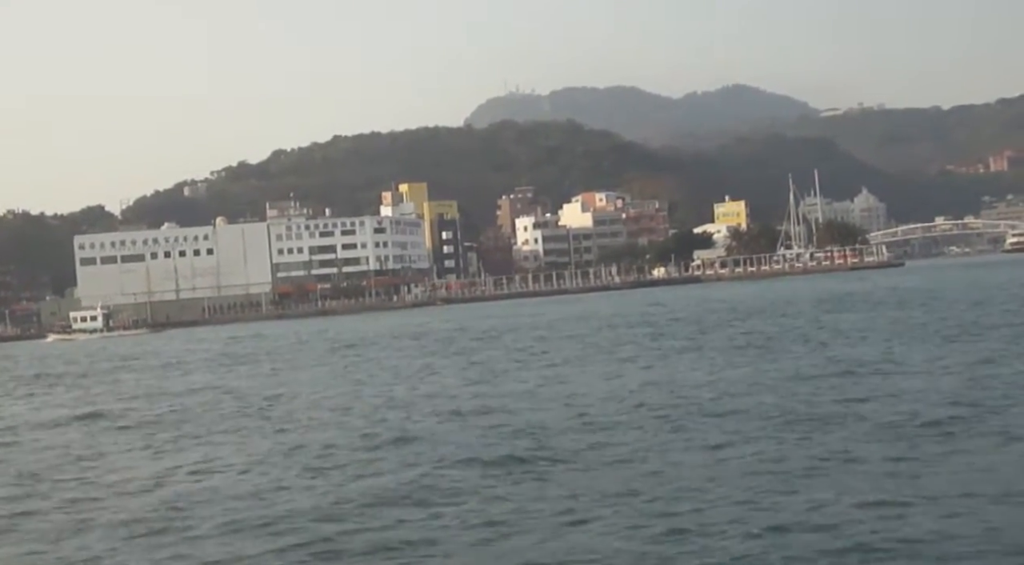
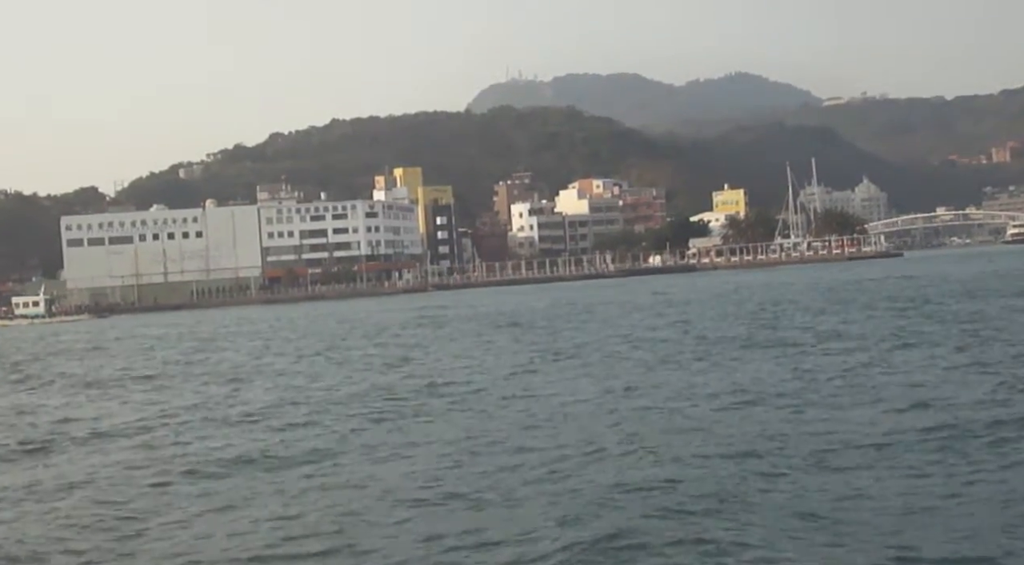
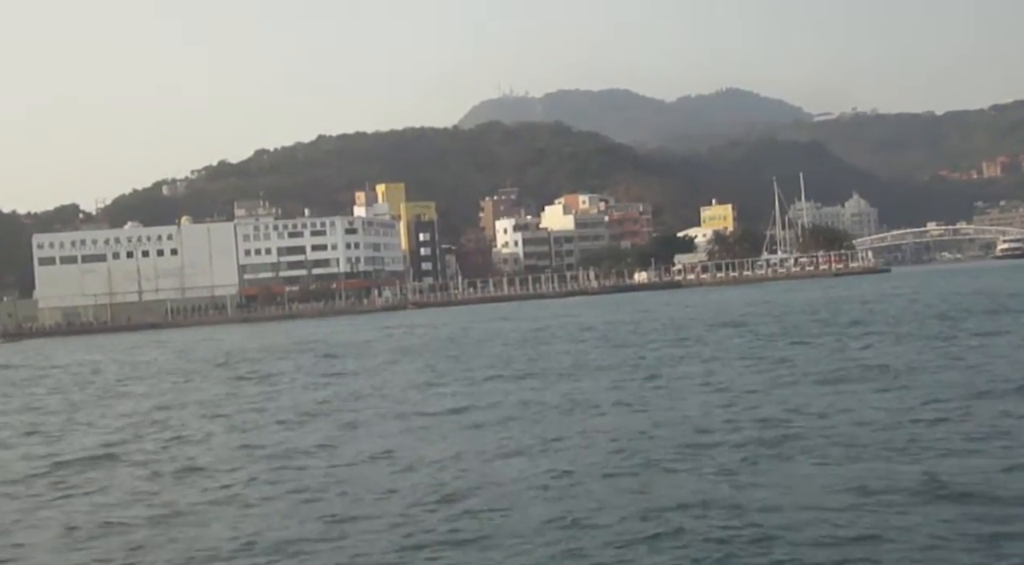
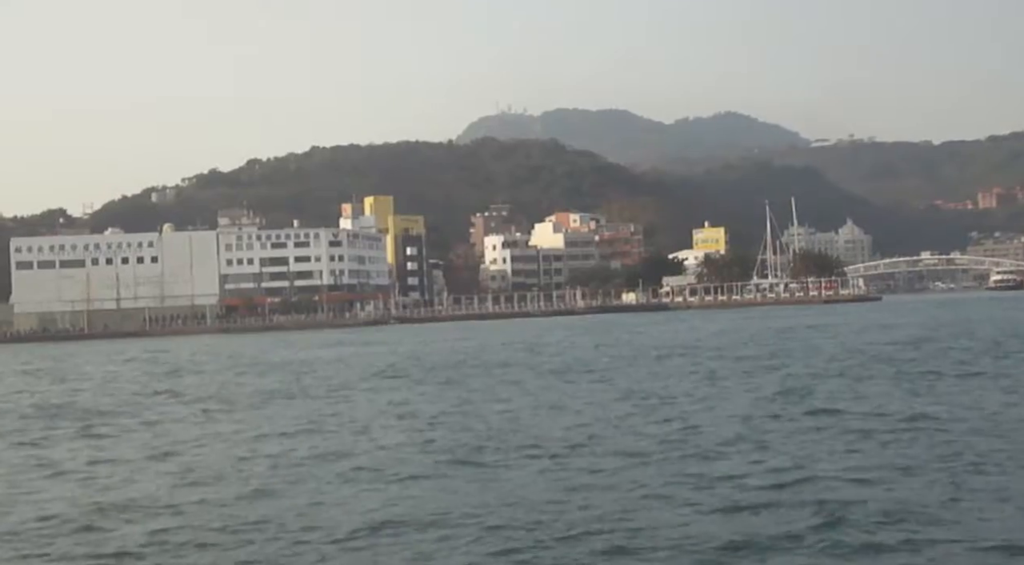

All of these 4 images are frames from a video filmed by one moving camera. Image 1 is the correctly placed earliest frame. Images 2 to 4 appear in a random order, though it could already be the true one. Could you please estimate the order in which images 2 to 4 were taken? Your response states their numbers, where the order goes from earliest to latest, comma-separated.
2, 3, 4
